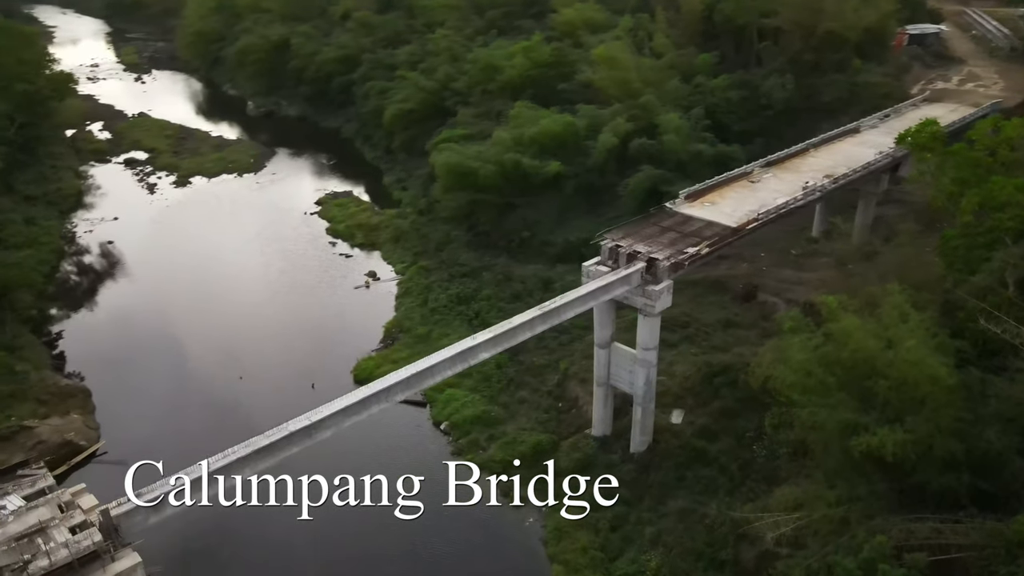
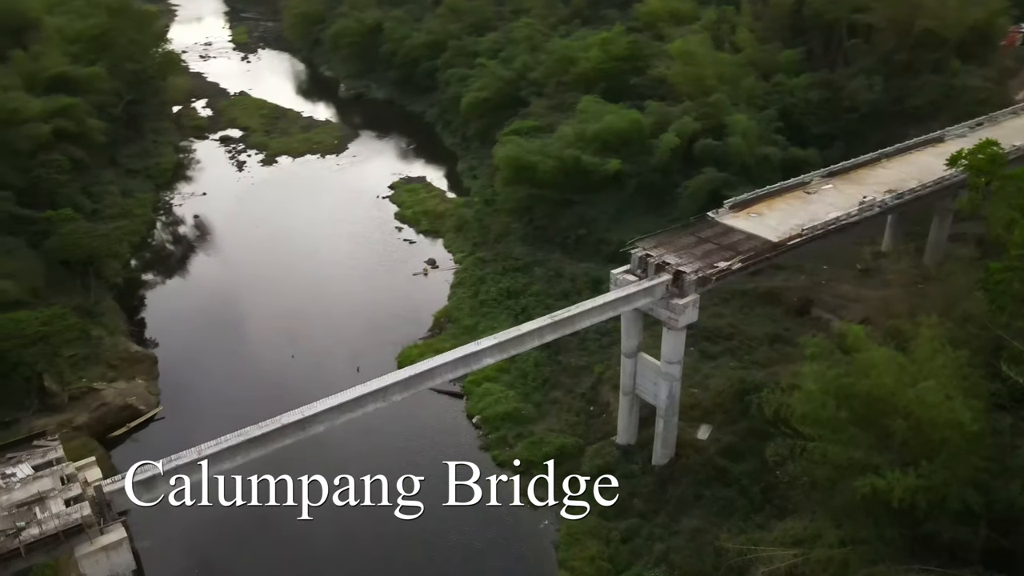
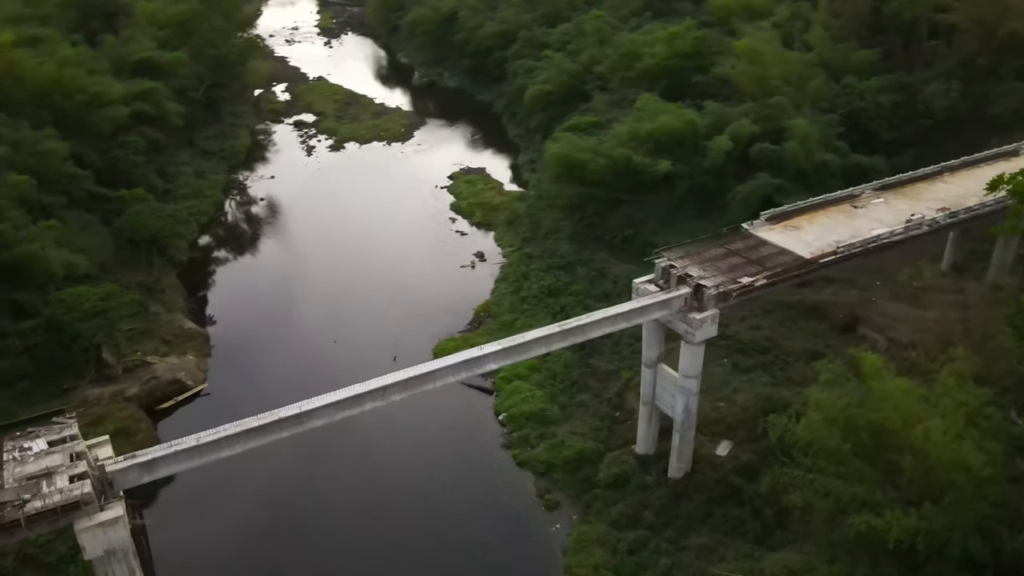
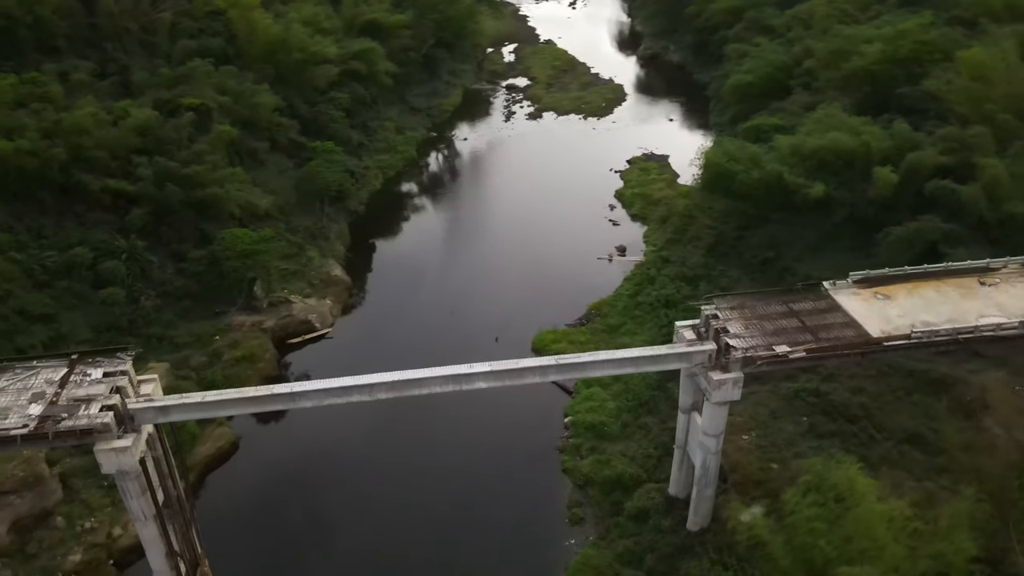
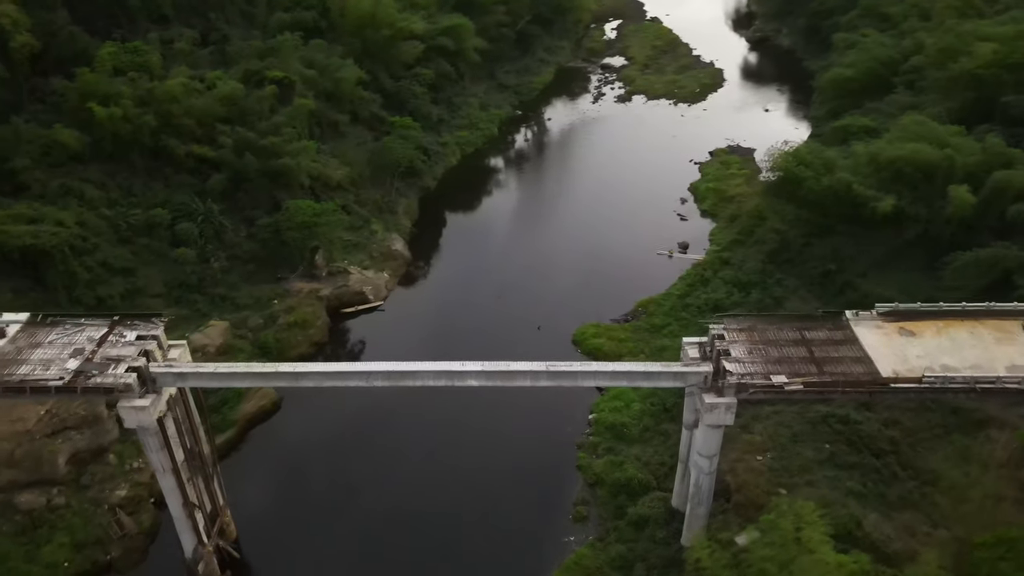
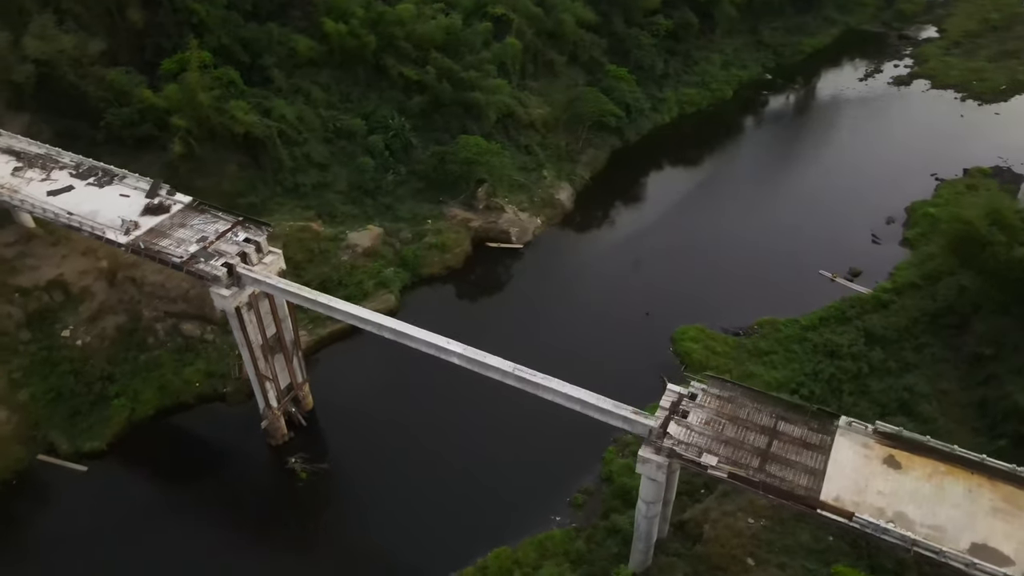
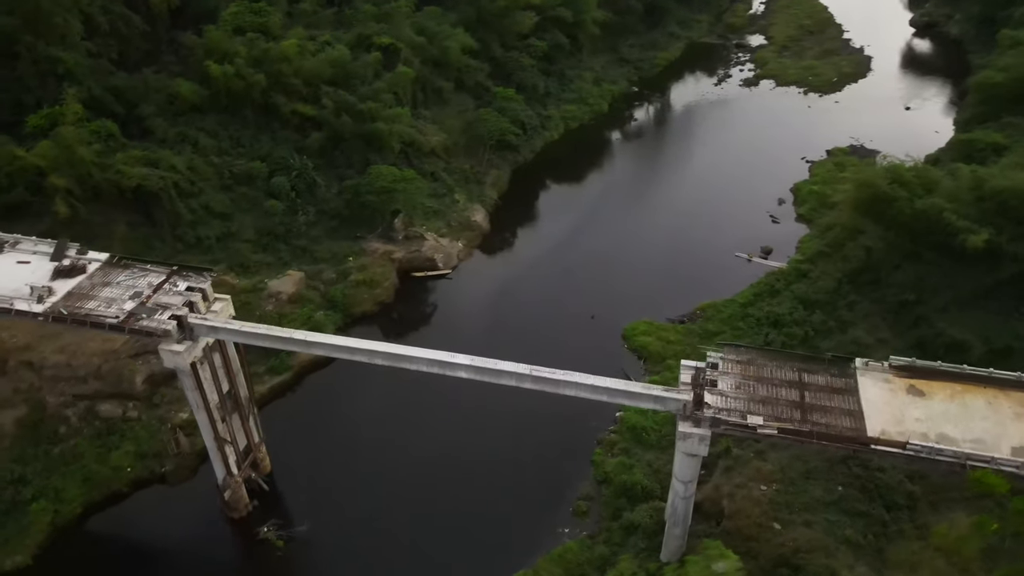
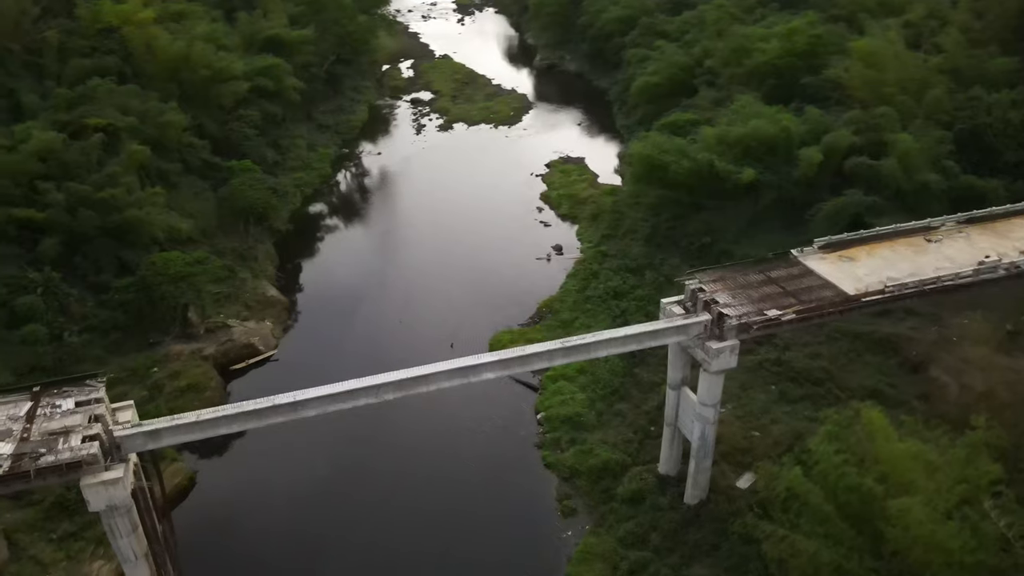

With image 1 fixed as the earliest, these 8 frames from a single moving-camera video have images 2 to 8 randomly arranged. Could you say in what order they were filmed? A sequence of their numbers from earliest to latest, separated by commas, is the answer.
2, 3, 8, 4, 5, 7, 6
